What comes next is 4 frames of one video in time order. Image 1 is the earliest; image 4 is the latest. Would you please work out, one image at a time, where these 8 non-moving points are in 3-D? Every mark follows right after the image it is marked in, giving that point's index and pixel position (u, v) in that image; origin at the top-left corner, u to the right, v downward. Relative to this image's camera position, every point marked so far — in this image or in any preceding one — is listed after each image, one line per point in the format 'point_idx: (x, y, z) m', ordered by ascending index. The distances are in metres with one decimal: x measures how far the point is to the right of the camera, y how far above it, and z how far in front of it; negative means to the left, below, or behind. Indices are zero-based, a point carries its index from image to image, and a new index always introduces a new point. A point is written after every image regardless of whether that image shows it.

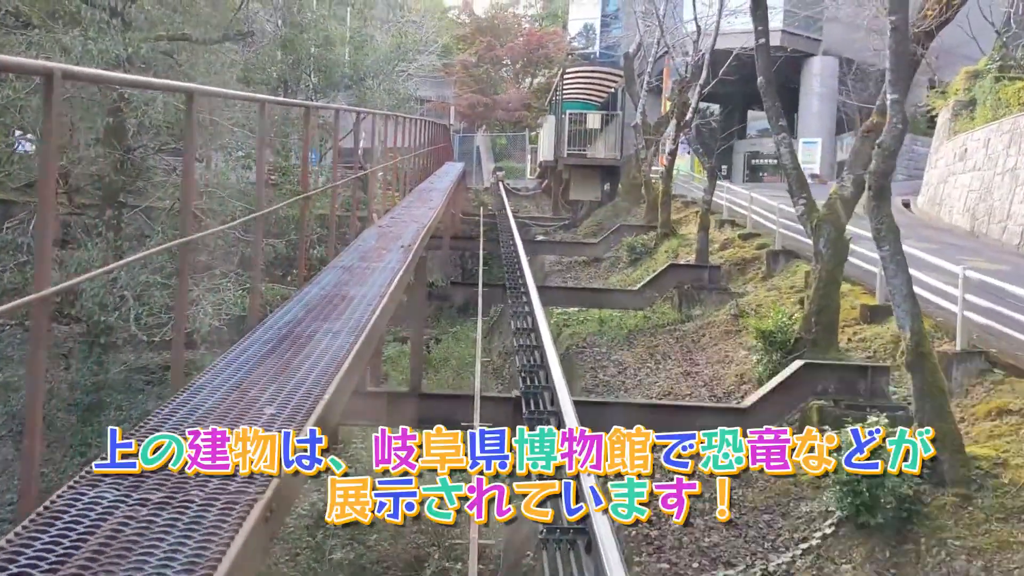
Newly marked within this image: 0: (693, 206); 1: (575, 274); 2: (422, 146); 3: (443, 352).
0: (+2.6, +1.2, +12.6) m
1: (+0.8, +0.2, +12.1) m
2: (-1.5, +2.4, +15.3) m
3: (-1.0, -0.9, +12.6) m
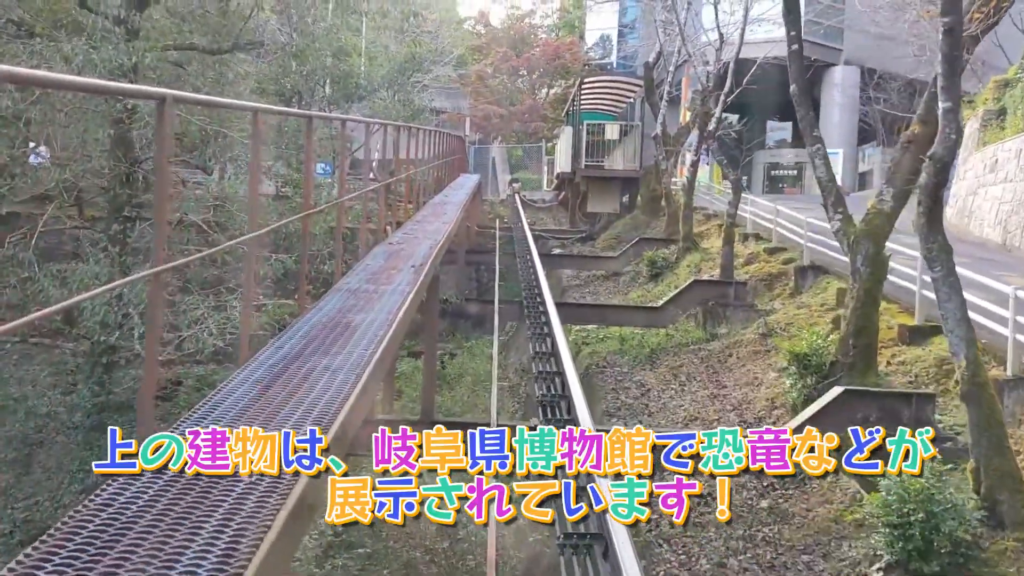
0: (+2.8, +1.0, +12.3) m
1: (+1.1, 0.0, +11.7) m
2: (-1.3, +2.2, +15.1) m
3: (-0.7, -1.1, +12.3) m
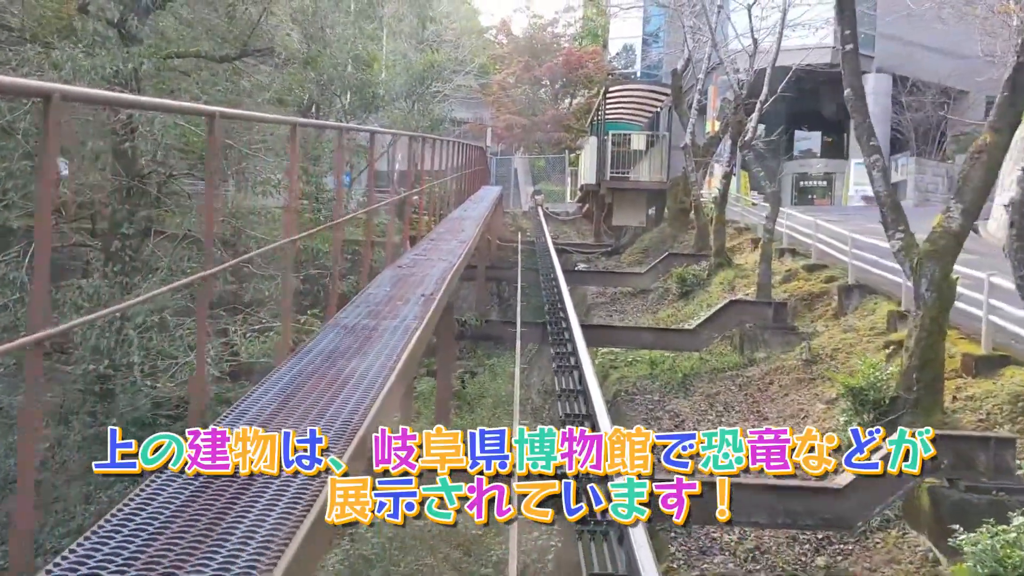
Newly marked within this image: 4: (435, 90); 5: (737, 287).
0: (+3.1, +0.7, +11.7) m
1: (+1.3, -0.2, +11.2) m
2: (-0.9, +1.9, +14.6) m
3: (-0.4, -1.3, +11.8) m
4: (-1.5, +3.9, +17.4) m
5: (+2.4, 0.0, +9.5) m
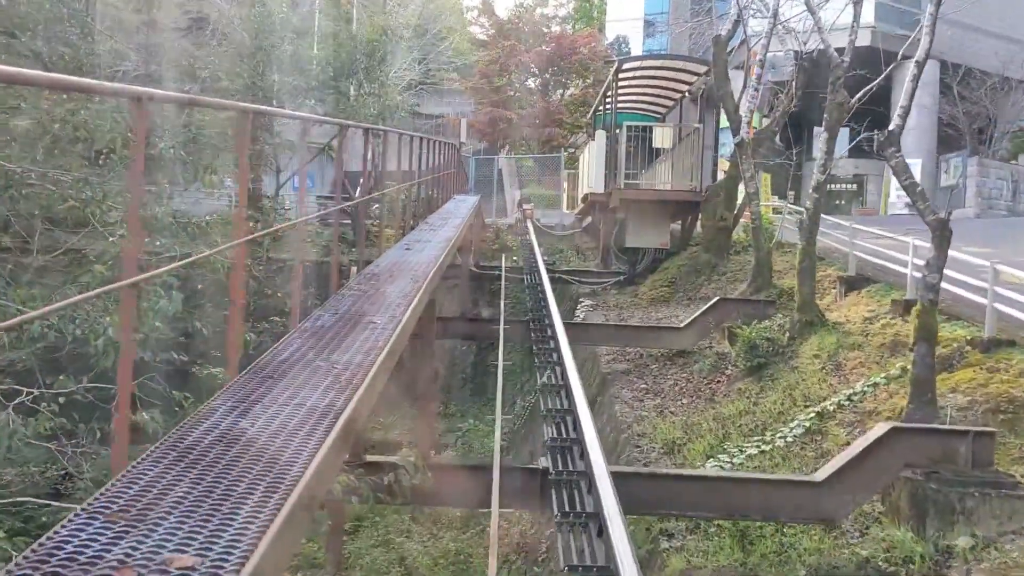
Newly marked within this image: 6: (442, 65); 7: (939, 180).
0: (+2.9, +0.2, +8.2) m
1: (+1.2, -0.8, +7.6) m
2: (-1.1, +1.4, +11.0) m
3: (-0.6, -1.9, +8.2) m
4: (-1.8, +3.3, +13.8) m
5: (+2.2, -0.5, +5.9) m
6: (-1.3, +4.4, +17.2) m
7: (+9.5, +2.4, +19.8) m
